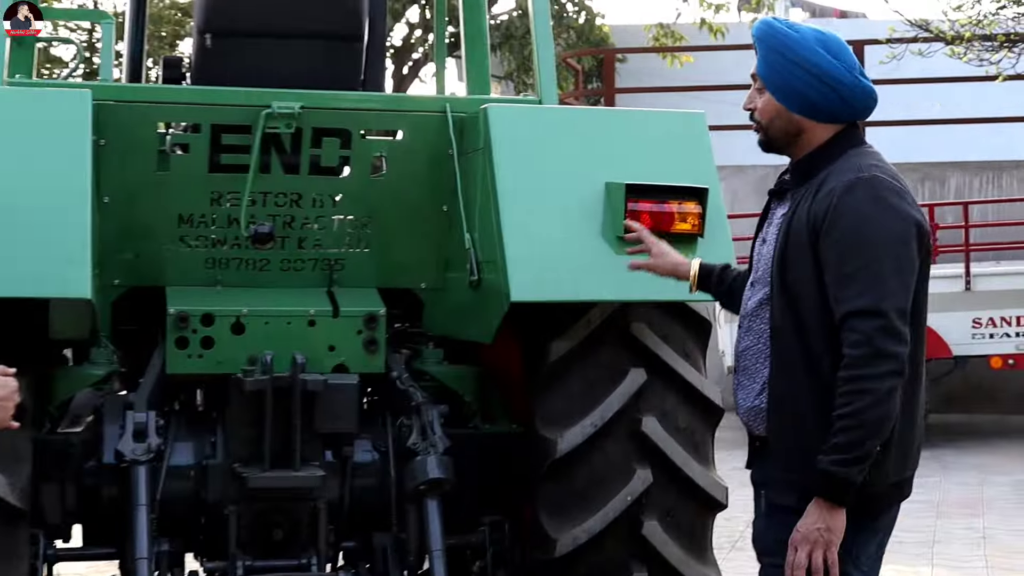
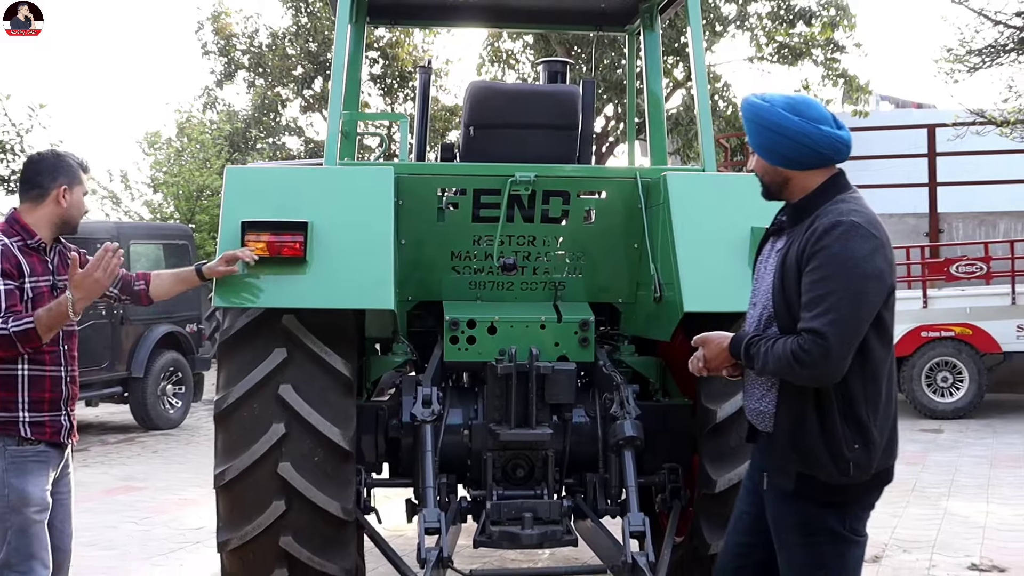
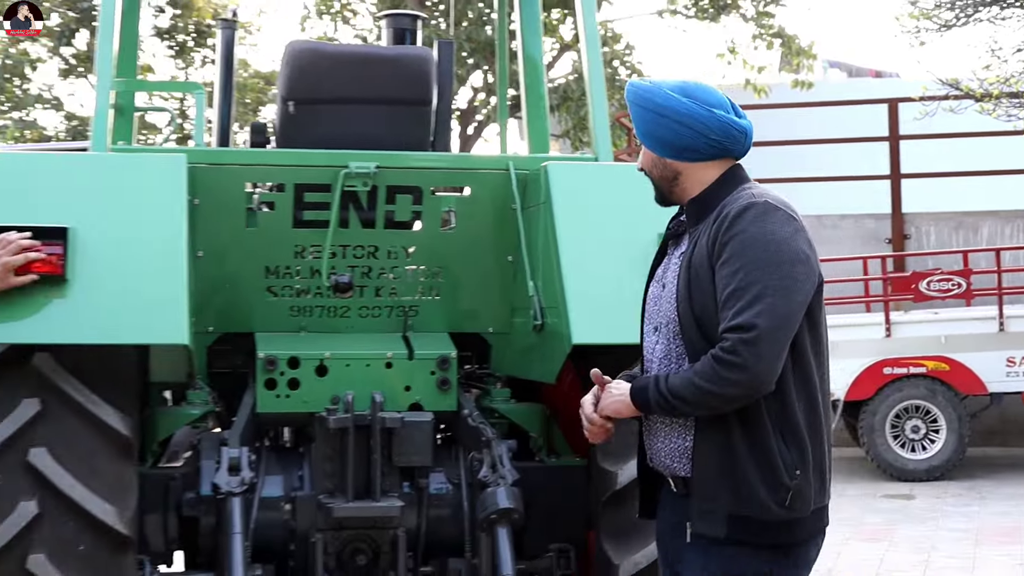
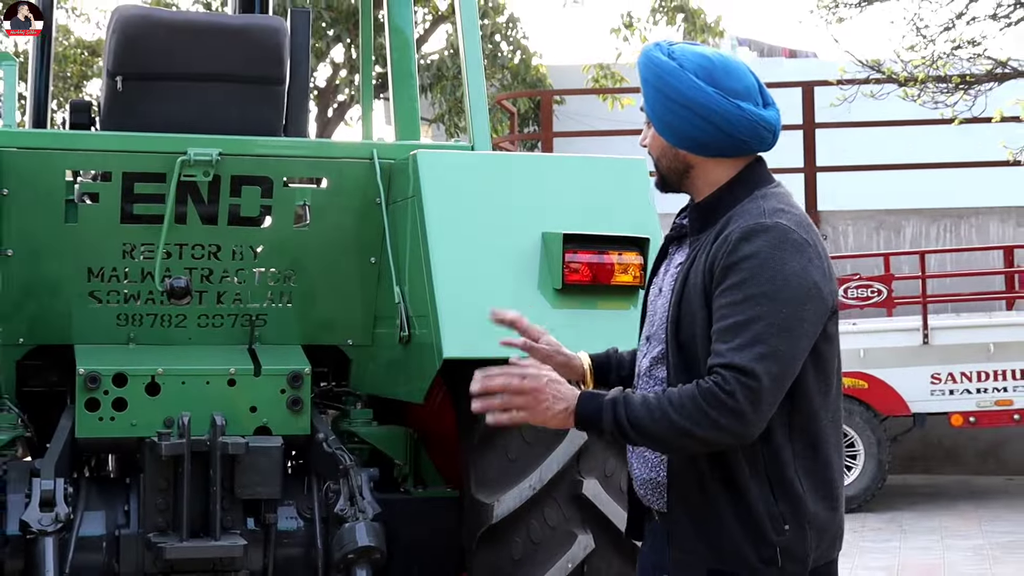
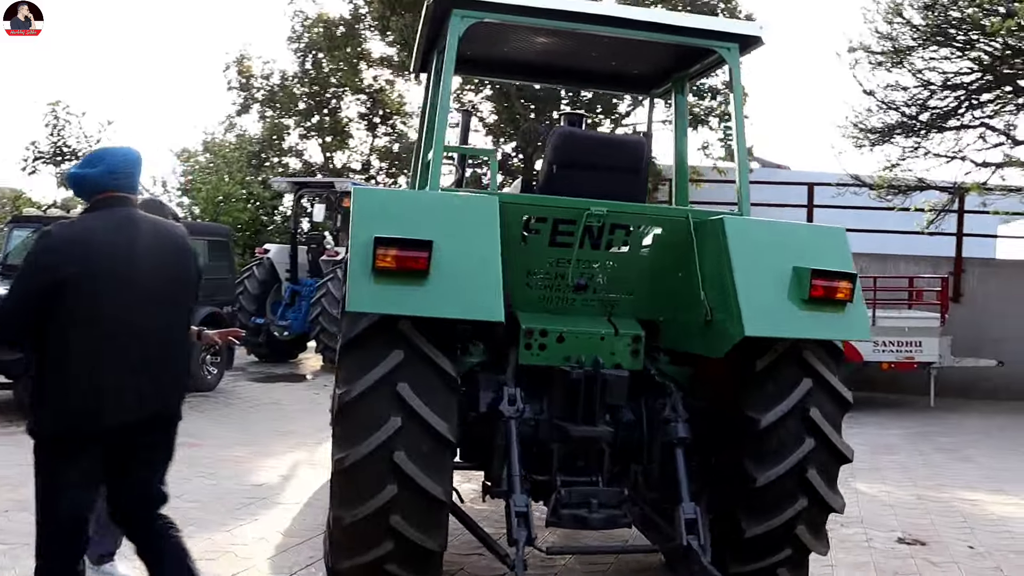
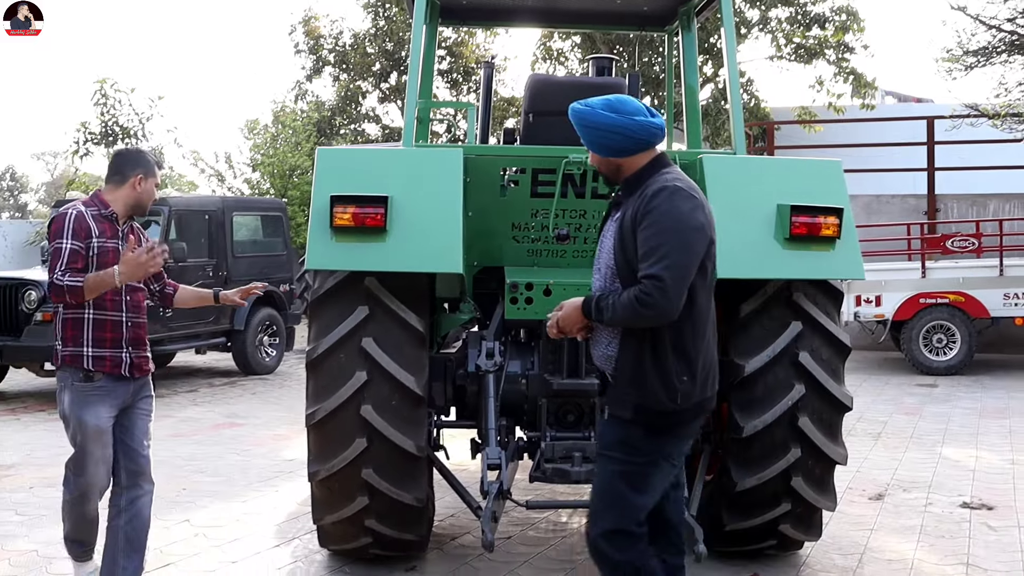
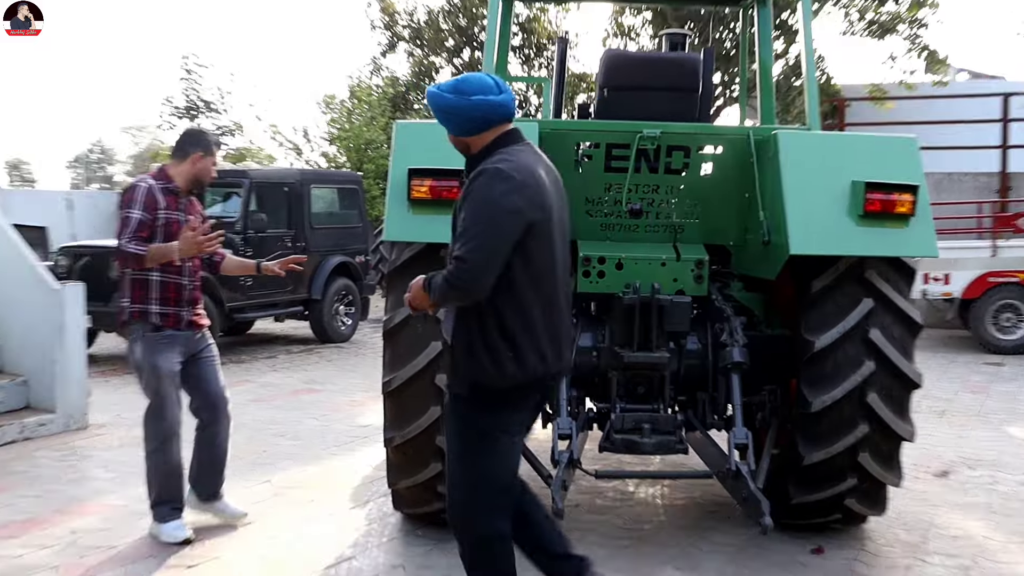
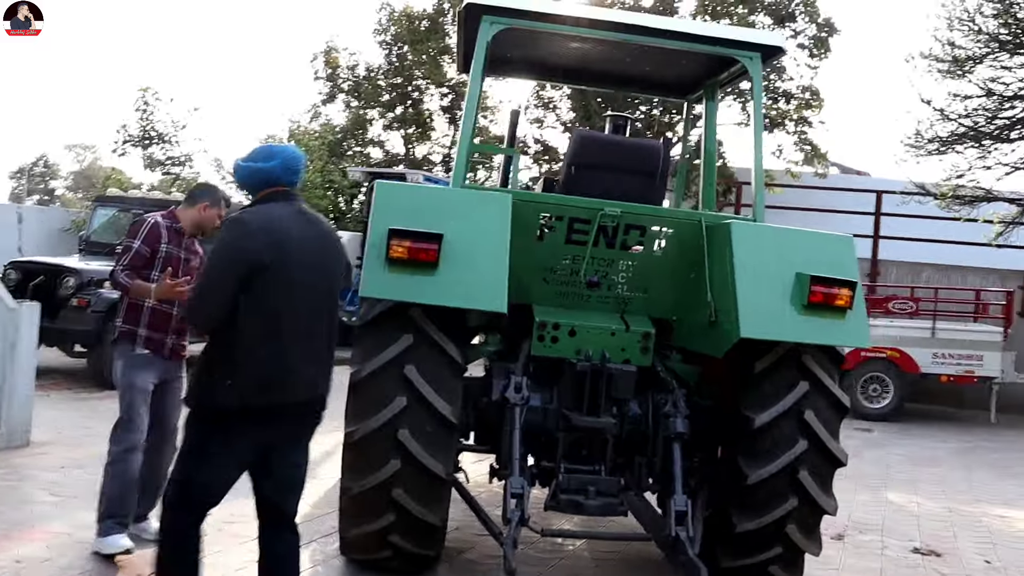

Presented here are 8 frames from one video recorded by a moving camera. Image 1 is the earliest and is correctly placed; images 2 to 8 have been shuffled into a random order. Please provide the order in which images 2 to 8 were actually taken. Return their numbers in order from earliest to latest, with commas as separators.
4, 3, 2, 6, 7, 8, 5
